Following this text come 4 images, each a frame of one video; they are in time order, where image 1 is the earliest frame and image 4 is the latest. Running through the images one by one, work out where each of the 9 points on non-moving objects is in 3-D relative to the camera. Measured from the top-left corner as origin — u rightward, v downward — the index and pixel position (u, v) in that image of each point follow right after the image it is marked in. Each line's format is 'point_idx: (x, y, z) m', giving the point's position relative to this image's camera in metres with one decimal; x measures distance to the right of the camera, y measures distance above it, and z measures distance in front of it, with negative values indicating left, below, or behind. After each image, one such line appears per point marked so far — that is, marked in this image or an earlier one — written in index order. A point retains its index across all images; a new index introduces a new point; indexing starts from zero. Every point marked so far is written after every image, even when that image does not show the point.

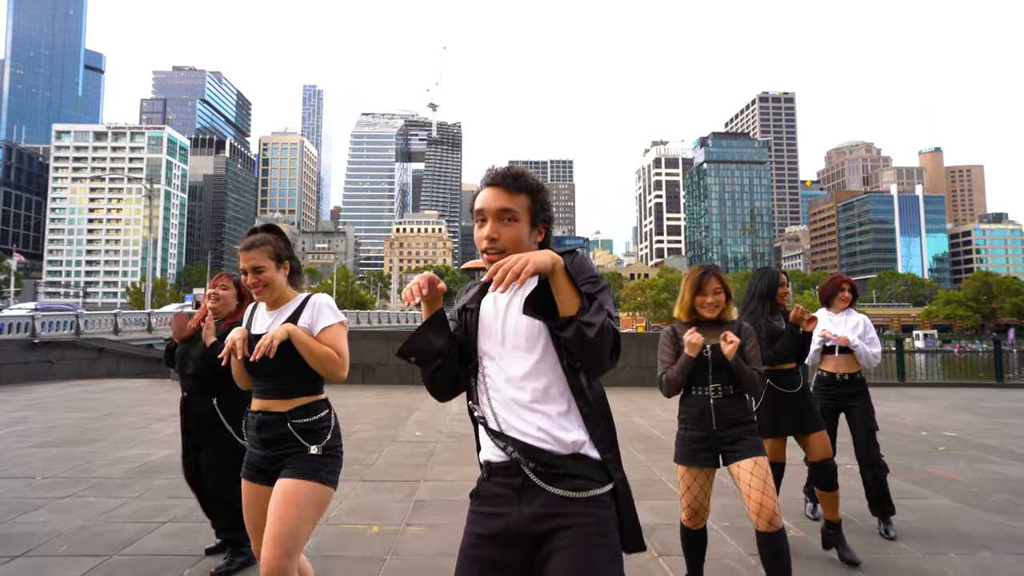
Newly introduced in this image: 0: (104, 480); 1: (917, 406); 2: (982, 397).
0: (-2.3, -1.1, +5.0) m
1: (+4.7, -1.3, +10.1) m
2: (+6.1, -1.4, +11.2) m
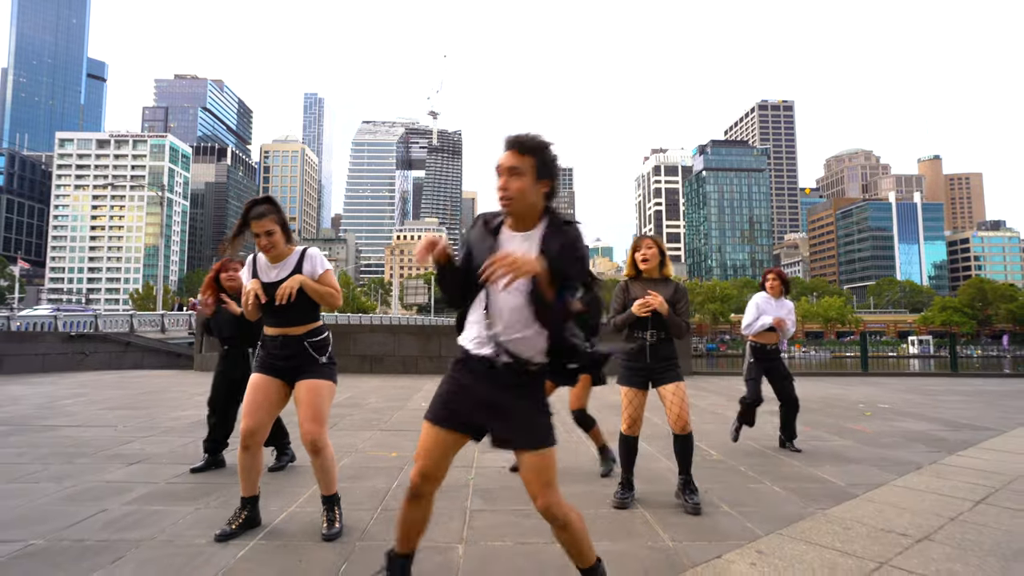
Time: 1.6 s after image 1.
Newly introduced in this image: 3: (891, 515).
0: (-2.4, -1.0, +6.2) m
1: (+4.7, -1.3, +11.3) m
2: (+6.1, -1.3, +12.4) m
3: (+1.5, -0.9, +3.5) m
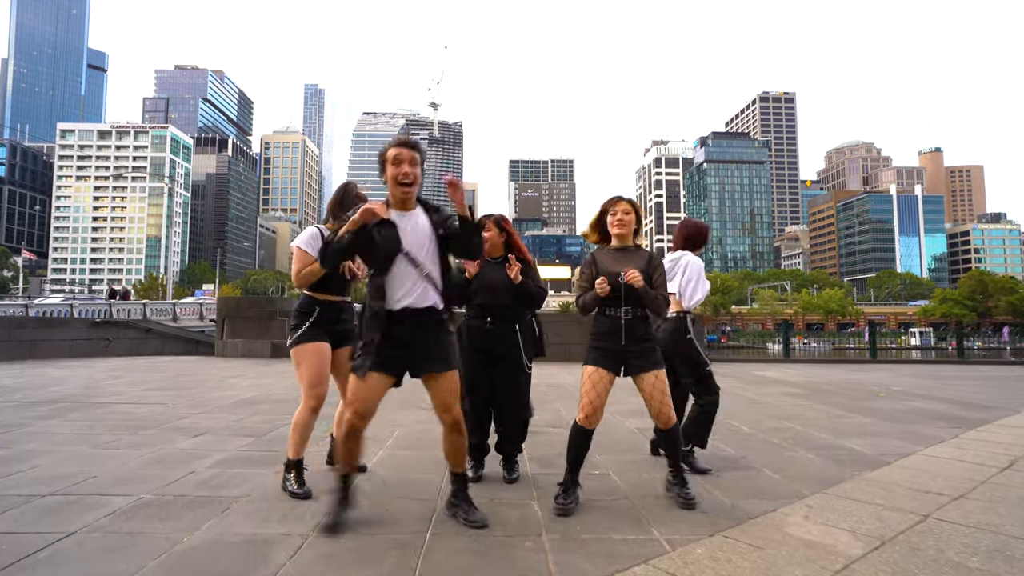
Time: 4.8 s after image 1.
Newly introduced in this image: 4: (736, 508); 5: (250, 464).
0: (-2.2, -0.9, +6.5) m
1: (+4.9, -1.1, +11.5) m
2: (+6.3, -1.2, +12.6) m
3: (+1.8, -0.8, +3.7) m
4: (+0.8, -0.8, +3.2) m
5: (-1.2, -0.8, +4.0) m
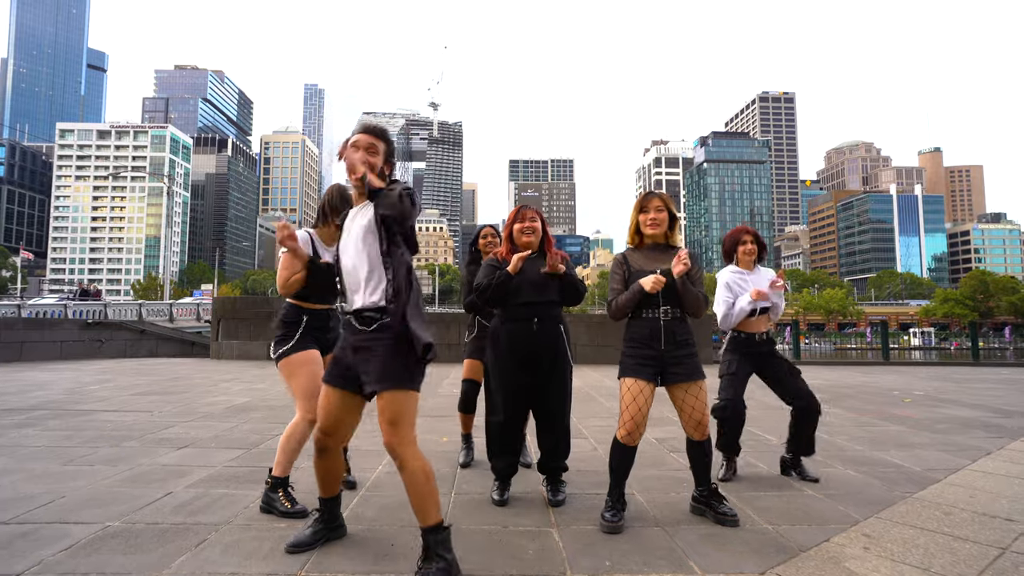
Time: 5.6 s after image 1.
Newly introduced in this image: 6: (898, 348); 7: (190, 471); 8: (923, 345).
0: (-2.1, -0.9, +6.1) m
1: (+5.0, -1.1, +11.2) m
2: (+6.4, -1.2, +12.3) m
3: (+1.8, -0.8, +3.3) m
4: (+0.9, -0.8, +2.8) m
5: (-1.1, -0.8, +3.6) m
6: (+7.8, -1.2, +17.4) m
7: (-1.4, -0.8, +3.8) m
8: (+8.4, -1.1, +17.6) m
